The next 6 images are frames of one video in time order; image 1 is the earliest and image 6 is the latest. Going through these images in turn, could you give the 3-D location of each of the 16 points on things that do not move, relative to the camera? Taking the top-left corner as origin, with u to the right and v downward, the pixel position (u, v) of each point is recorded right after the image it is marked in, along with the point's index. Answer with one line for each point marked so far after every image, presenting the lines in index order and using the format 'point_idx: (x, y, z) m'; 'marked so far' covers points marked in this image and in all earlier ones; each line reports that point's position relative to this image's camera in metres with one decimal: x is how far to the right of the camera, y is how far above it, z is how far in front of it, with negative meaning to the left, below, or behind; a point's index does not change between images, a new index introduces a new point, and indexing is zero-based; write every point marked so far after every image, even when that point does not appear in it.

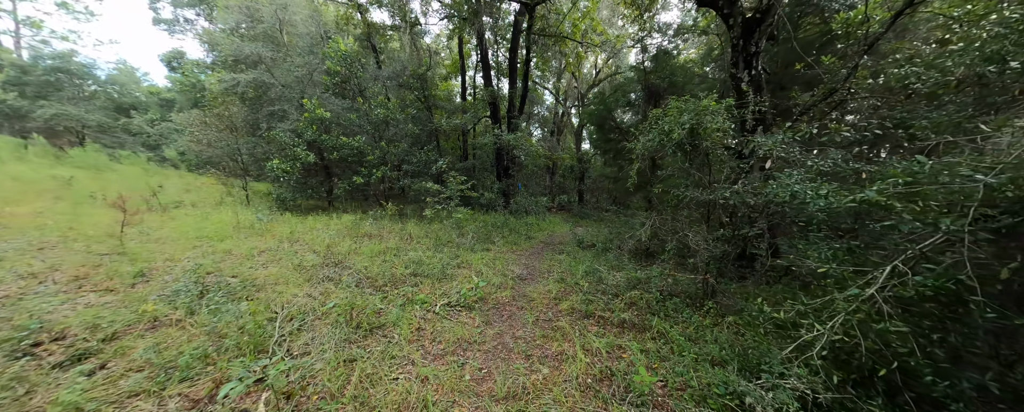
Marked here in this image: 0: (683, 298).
0: (+2.4, -1.3, +4.2) m
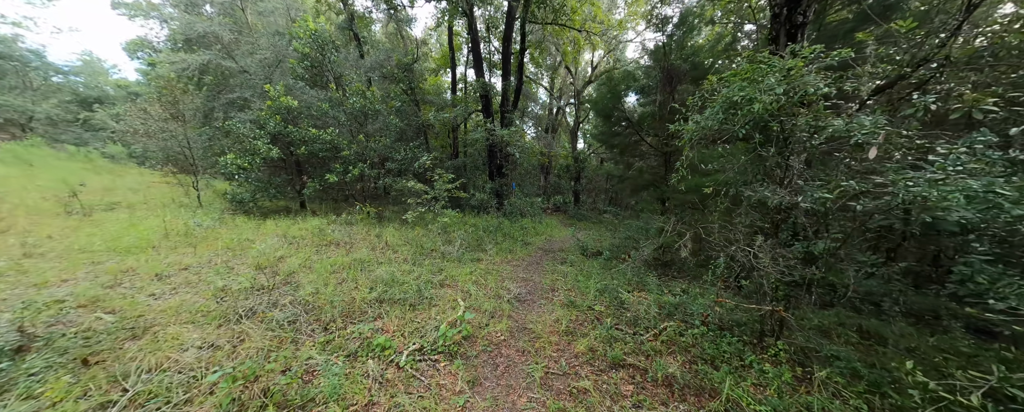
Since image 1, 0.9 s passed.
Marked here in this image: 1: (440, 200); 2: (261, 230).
0: (+2.4, -1.4, +3.2) m
1: (-2.2, +0.2, +9.0) m
2: (-5.4, -0.5, +6.5) m
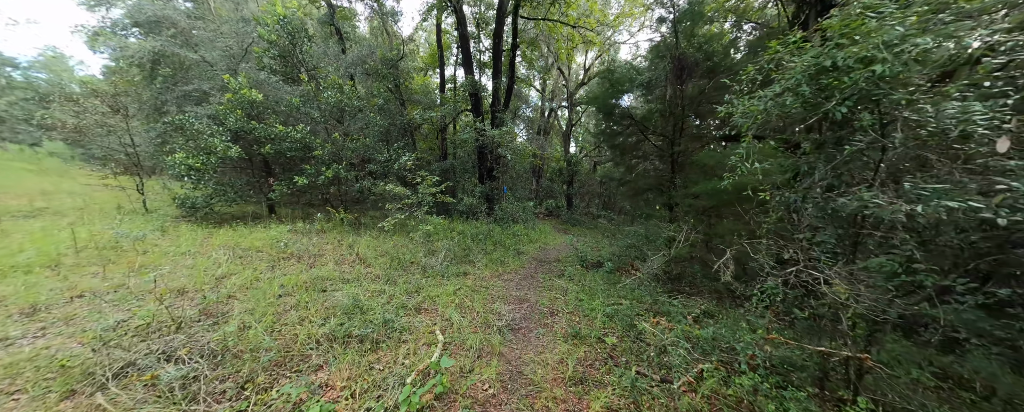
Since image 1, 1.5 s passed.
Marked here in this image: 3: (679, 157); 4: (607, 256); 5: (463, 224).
0: (+2.3, -1.4, +2.5) m
1: (-2.4, 0.0, +8.1) m
2: (-5.6, -0.6, +5.5) m
3: (+3.7, +1.0, +6.6) m
4: (+2.3, -1.2, +7.3) m
5: (-1.7, -0.7, +10.5) m
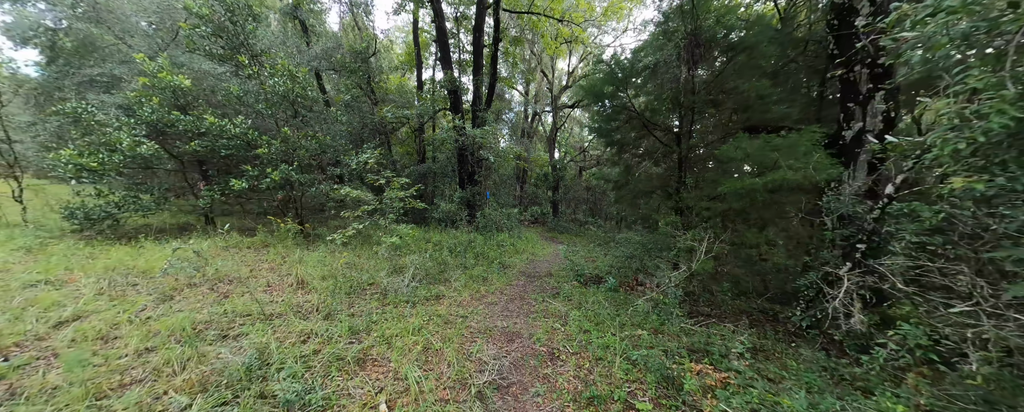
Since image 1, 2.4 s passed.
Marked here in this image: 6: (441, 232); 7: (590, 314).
0: (+2.3, -1.4, +1.5) m
1: (-2.8, -0.1, +6.9) m
2: (-5.8, -0.8, +4.1) m
3: (+3.3, +1.0, +5.7) m
4: (+2.0, -1.3, +6.3) m
5: (-2.2, -0.9, +9.3) m
6: (-2.3, -0.8, +9.8) m
7: (+1.1, -1.5, +4.1) m
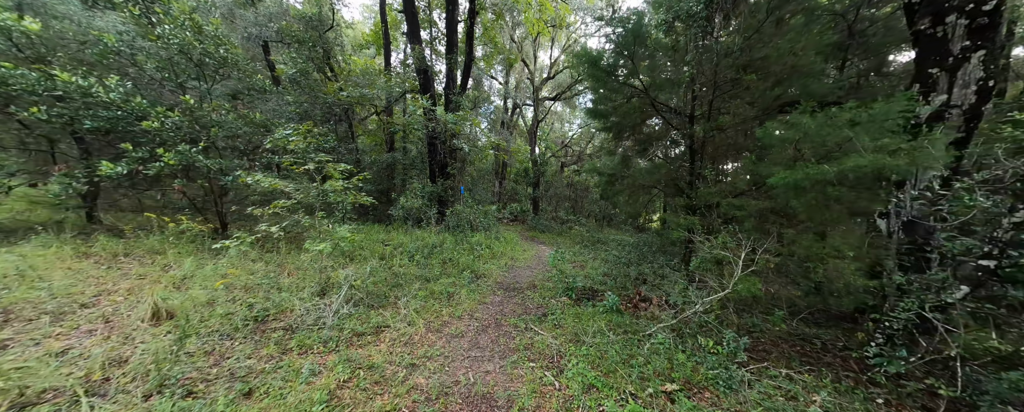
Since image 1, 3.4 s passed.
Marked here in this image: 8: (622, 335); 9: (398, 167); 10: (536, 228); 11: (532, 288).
0: (+2.1, -1.4, +0.3) m
1: (-3.2, 0.0, +5.4) m
2: (-6.0, -0.7, +2.4) m
3: (+3.0, +1.0, +4.6) m
4: (+1.6, -1.3, +5.2) m
5: (-2.9, -0.8, +7.8) m
6: (-3.0, -0.7, +8.3) m
7: (+0.8, -1.4, +2.8) m
8: (+1.2, -1.4, +3.4) m
9: (-4.4, +1.5, +11.6) m
10: (+1.3, -1.2, +16.8) m
11: (+0.3, -1.4, +5.3) m
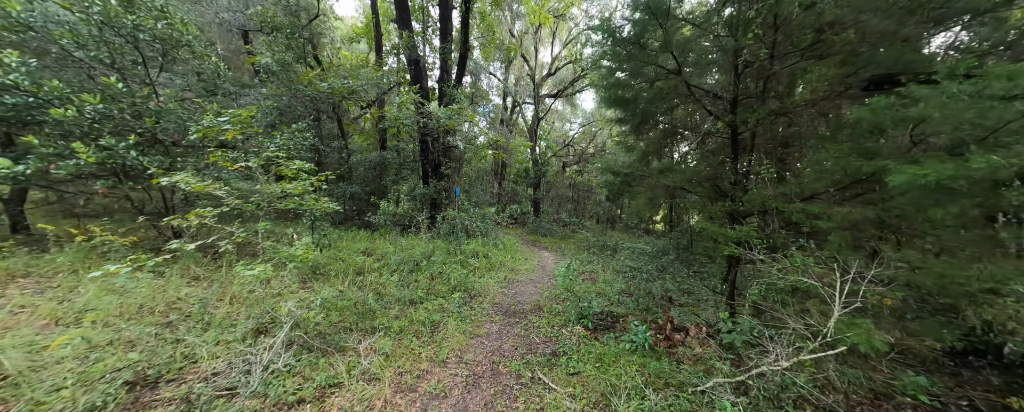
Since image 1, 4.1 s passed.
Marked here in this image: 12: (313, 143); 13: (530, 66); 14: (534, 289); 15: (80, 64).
0: (+2.2, -1.5, -0.6) m
1: (-3.2, -0.1, +4.4) m
2: (-6.0, -0.8, +1.5) m
3: (+3.0, +0.9, +3.7) m
4: (+1.6, -1.3, +4.2) m
5: (-2.8, -0.9, +6.9) m
6: (-3.0, -0.8, +7.4) m
7: (+0.8, -1.5, +1.9) m
8: (+1.2, -1.5, +2.4) m
9: (-4.4, +1.4, +10.7) m
10: (+1.3, -1.3, +15.8) m
11: (+0.3, -1.5, +4.4) m
12: (-6.4, +2.0, +9.7) m
13: (+1.2, +9.0, +19.4) m
14: (+0.4, -1.5, +5.7) m
15: (-6.4, +2.1, +4.5) m
